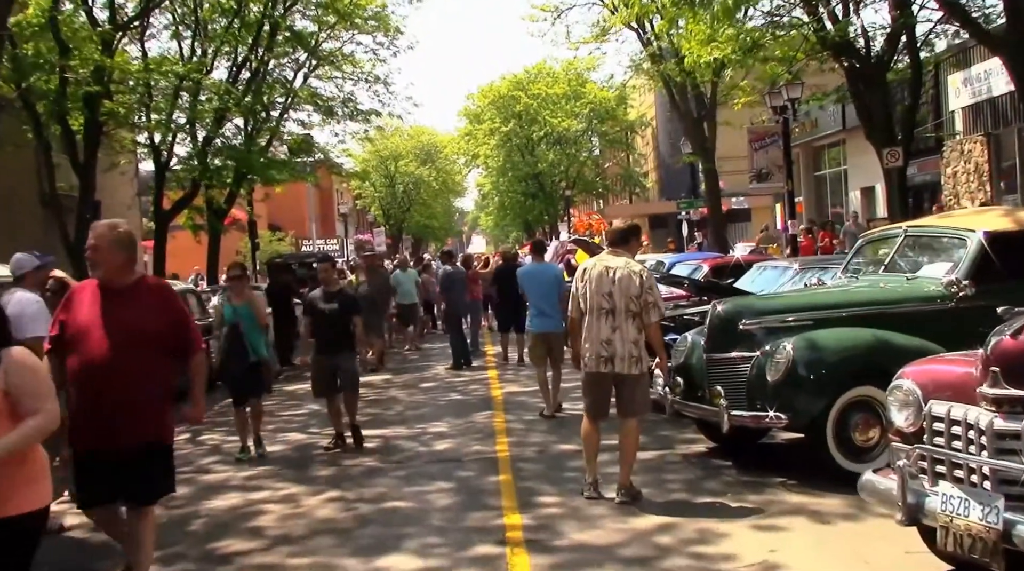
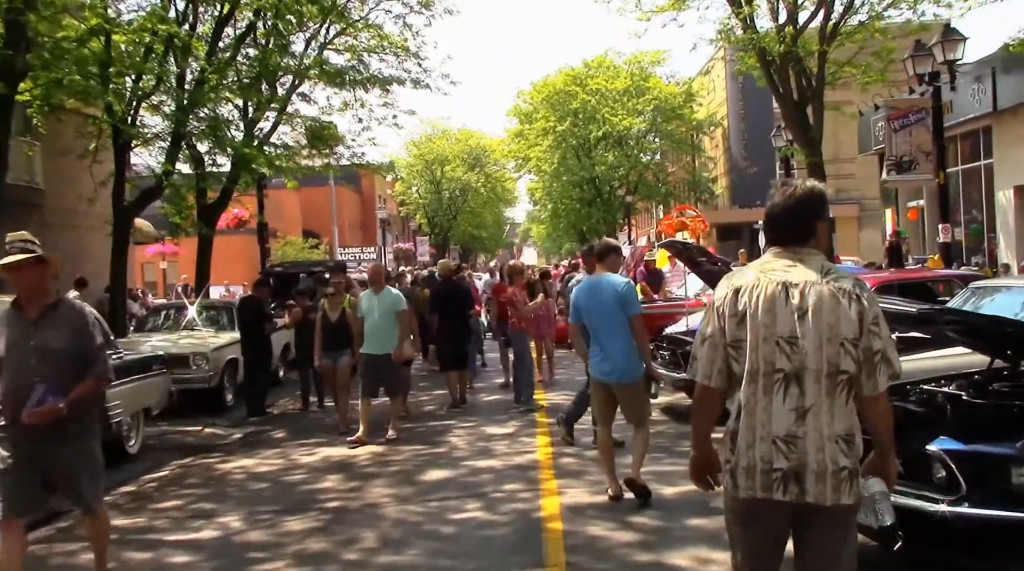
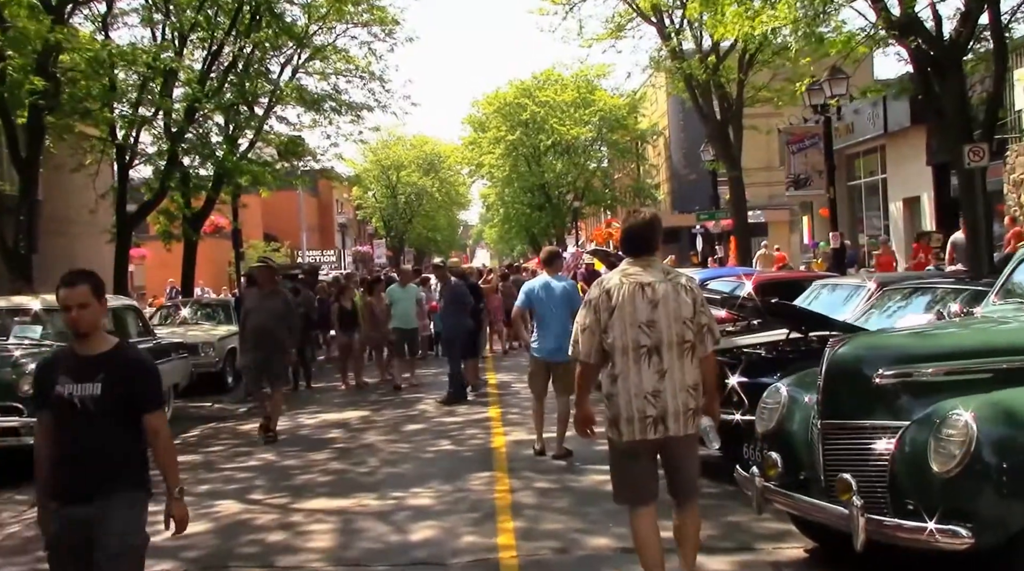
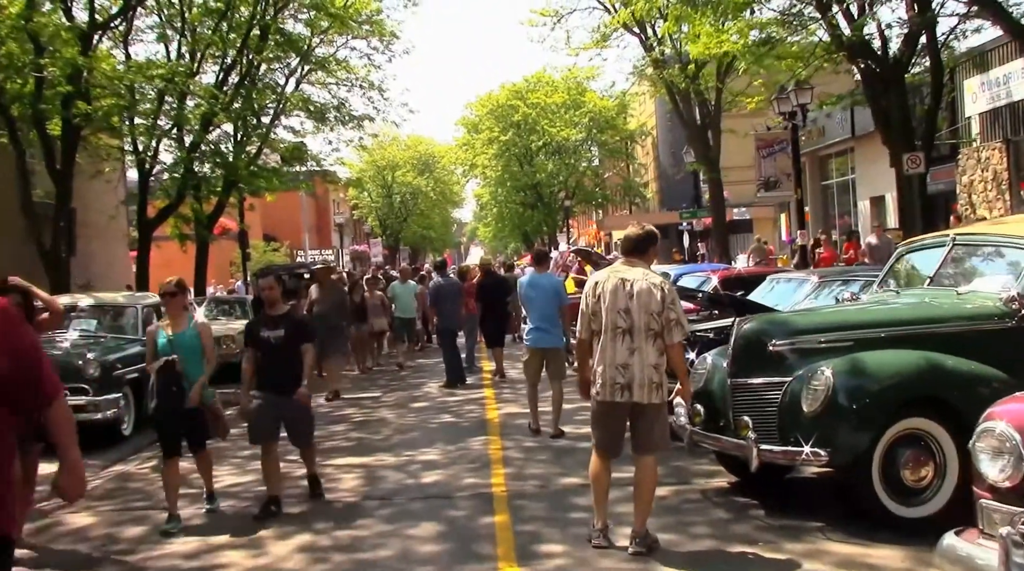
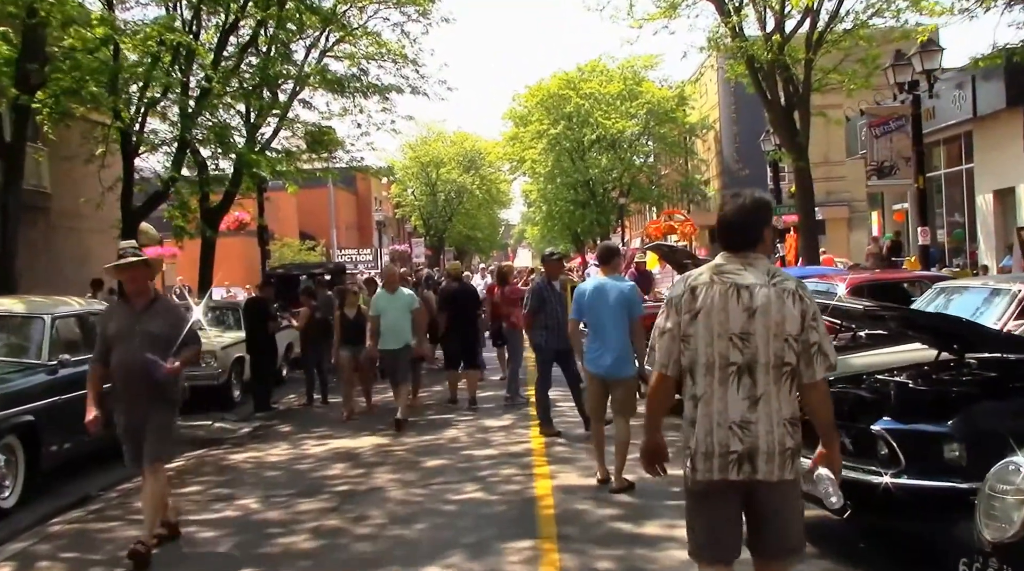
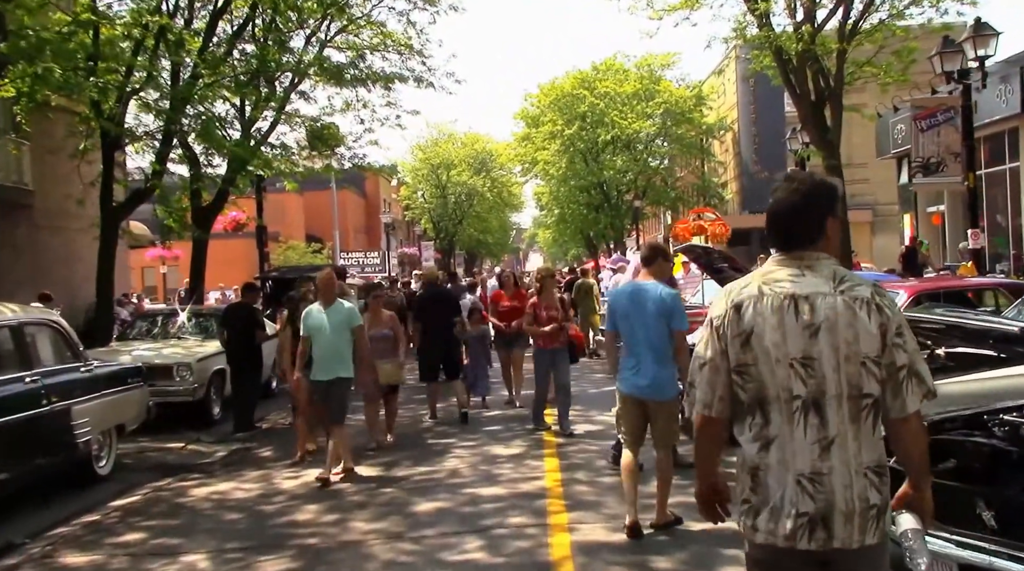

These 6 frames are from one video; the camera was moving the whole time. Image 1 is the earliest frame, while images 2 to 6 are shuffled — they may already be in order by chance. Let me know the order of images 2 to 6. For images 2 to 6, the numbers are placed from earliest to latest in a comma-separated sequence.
4, 3, 5, 2, 6
